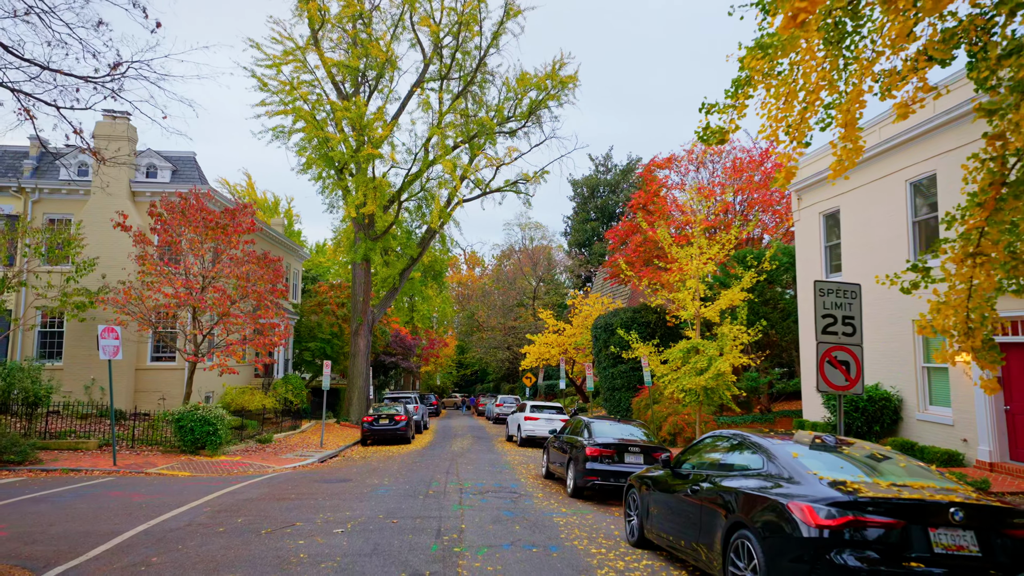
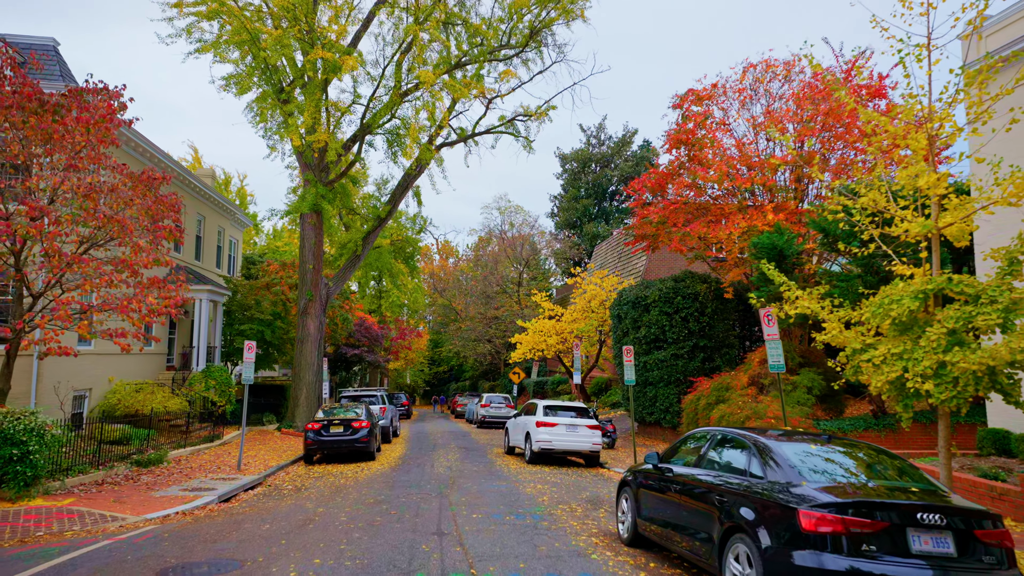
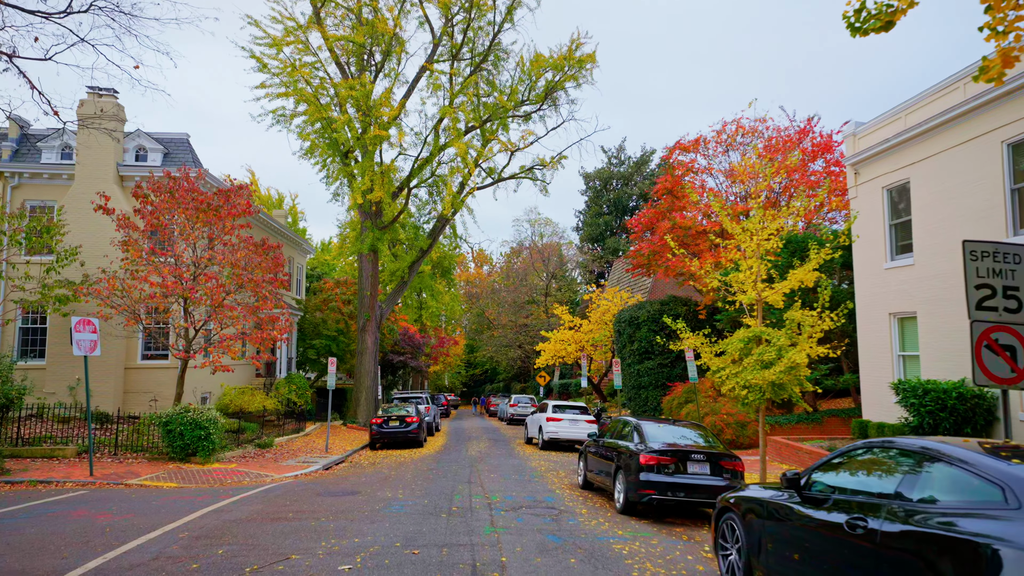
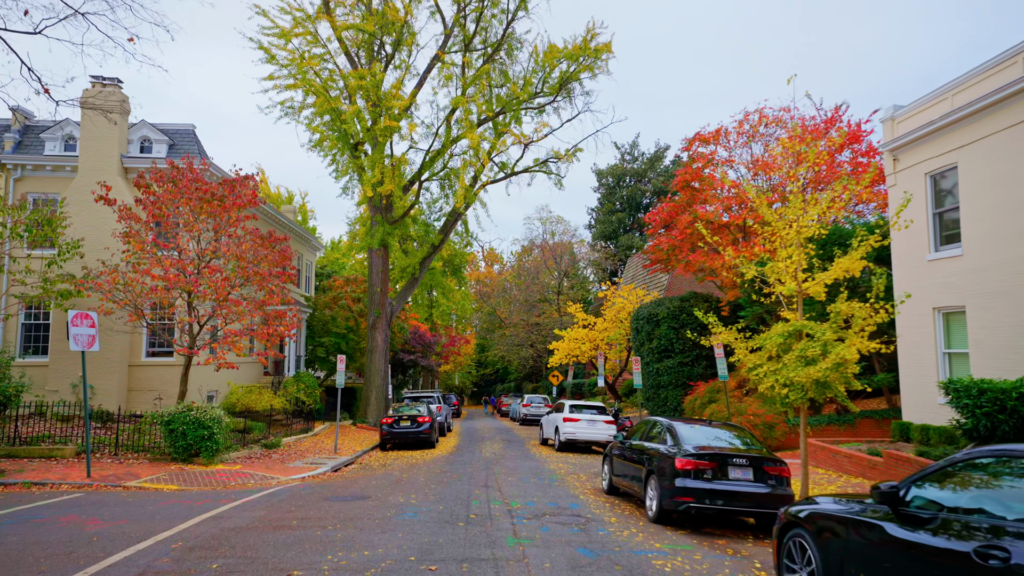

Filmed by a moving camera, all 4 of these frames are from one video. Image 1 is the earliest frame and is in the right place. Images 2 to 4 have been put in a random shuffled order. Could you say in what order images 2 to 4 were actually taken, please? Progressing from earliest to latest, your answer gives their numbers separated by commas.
3, 4, 2
